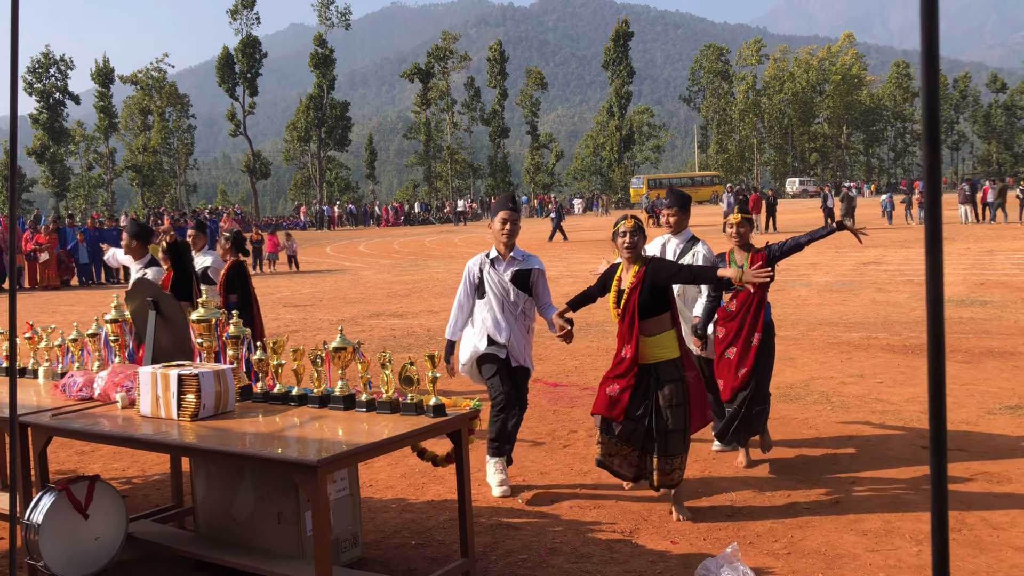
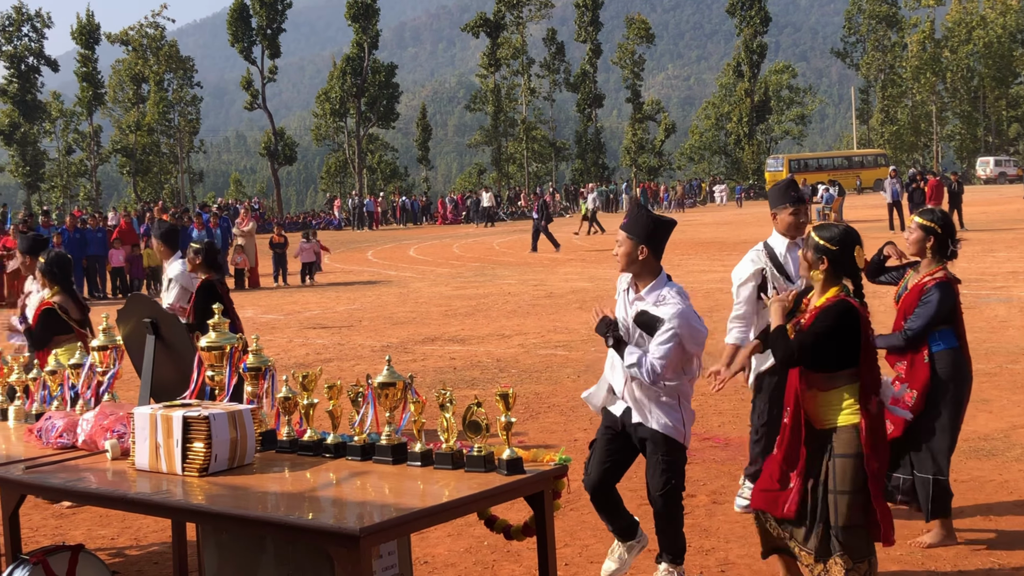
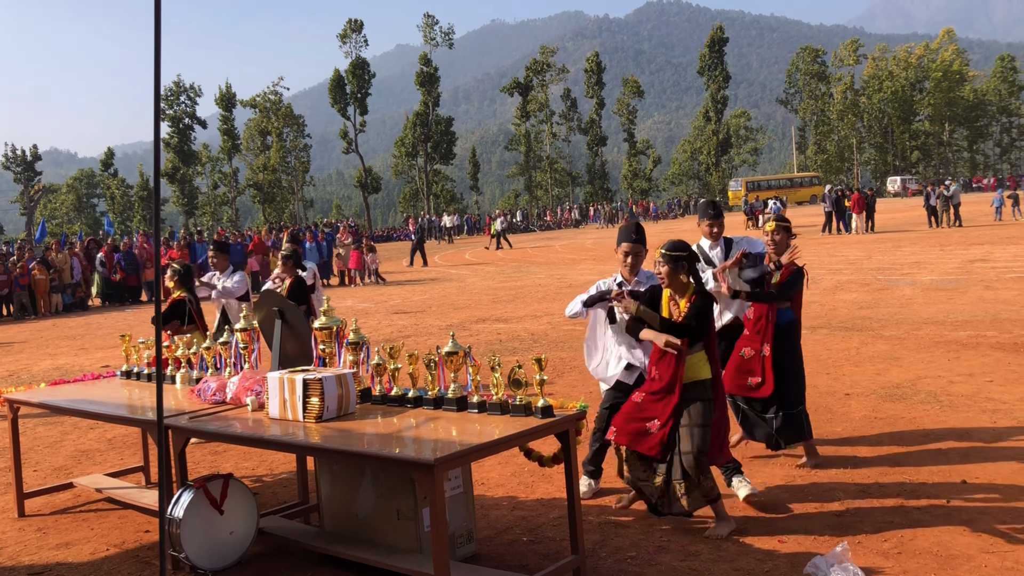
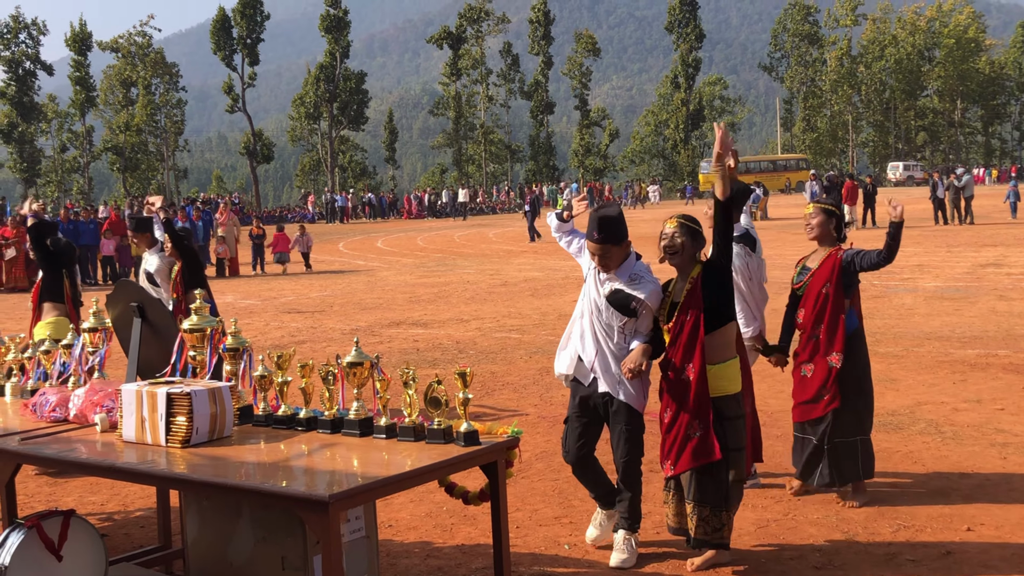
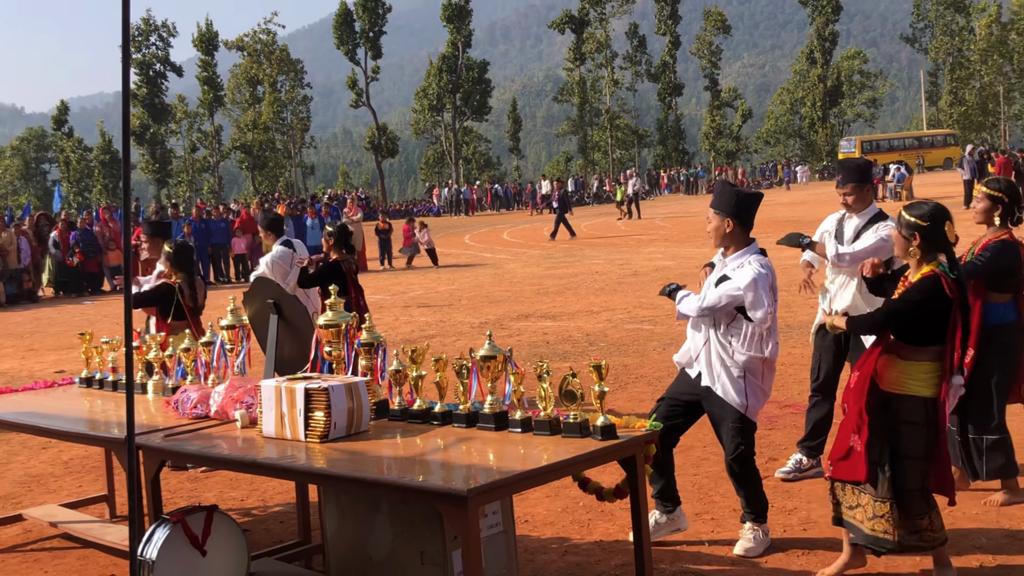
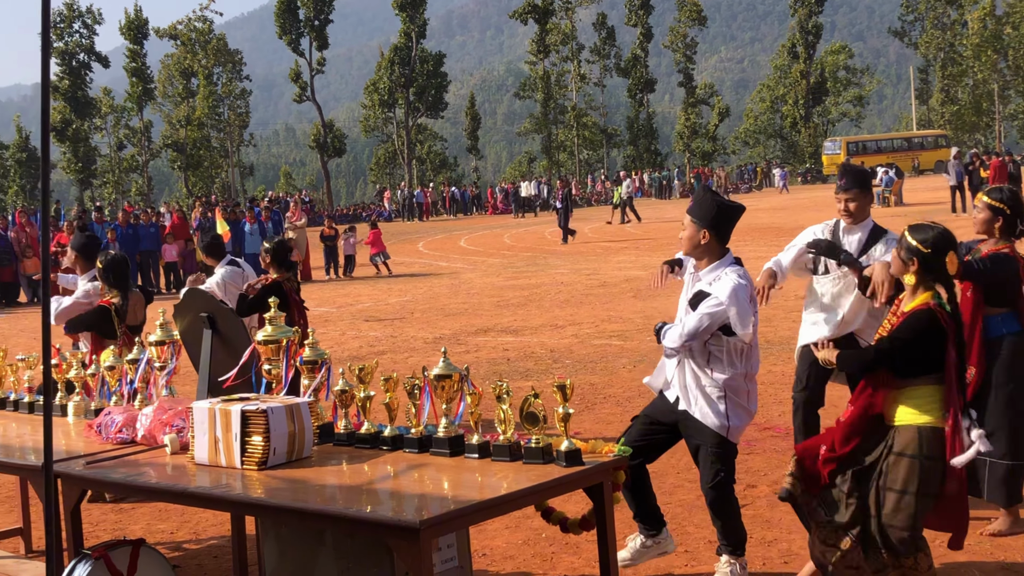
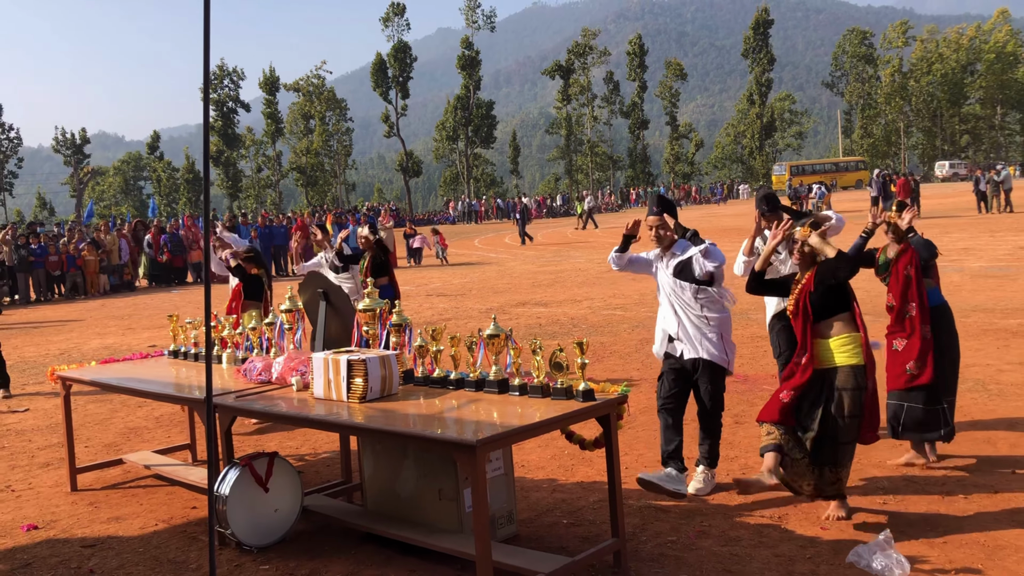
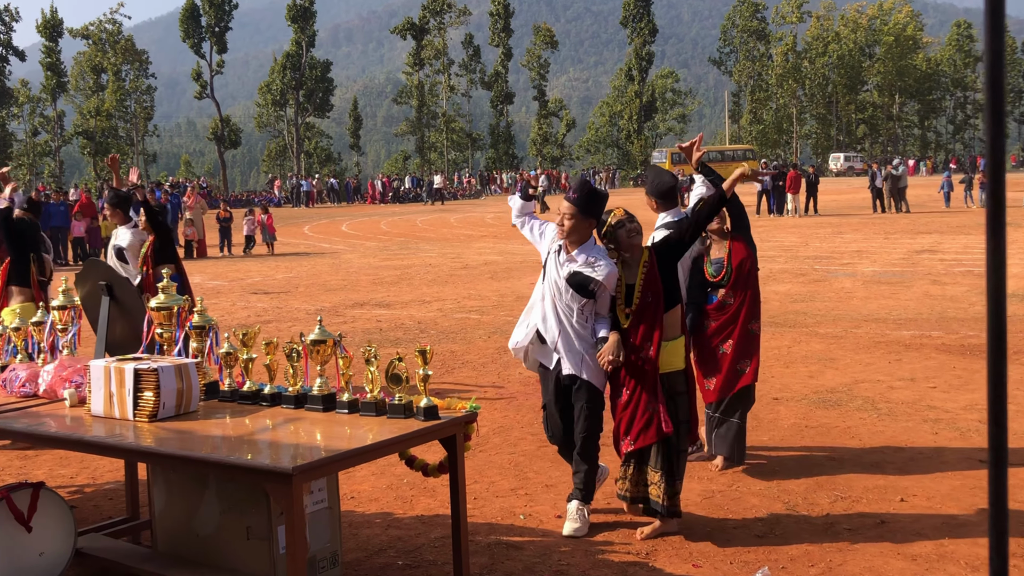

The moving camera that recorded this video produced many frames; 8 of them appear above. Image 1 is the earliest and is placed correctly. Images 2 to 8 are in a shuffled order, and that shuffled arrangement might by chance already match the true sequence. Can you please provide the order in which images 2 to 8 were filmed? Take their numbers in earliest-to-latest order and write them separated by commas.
8, 4, 2, 6, 5, 7, 3
